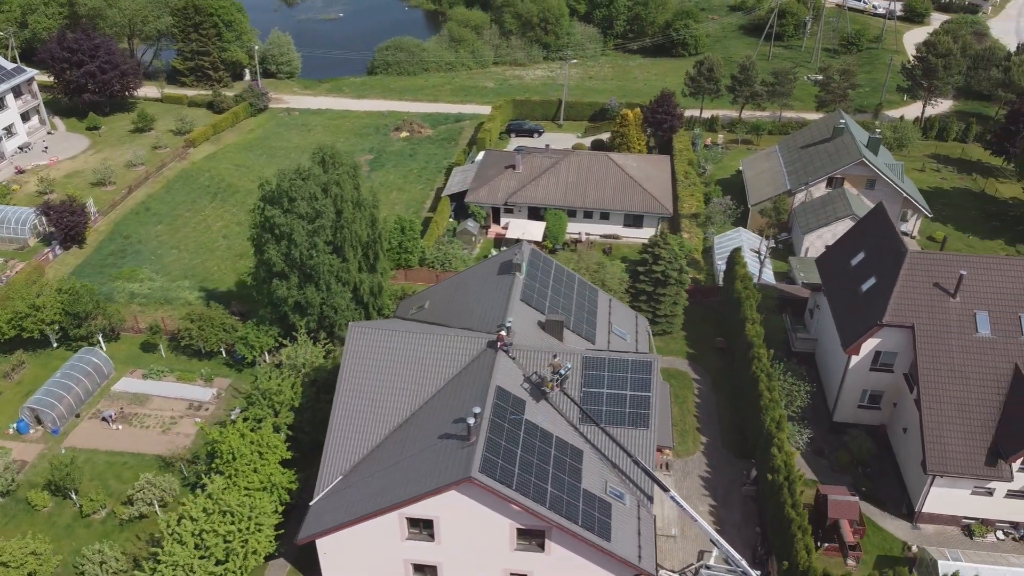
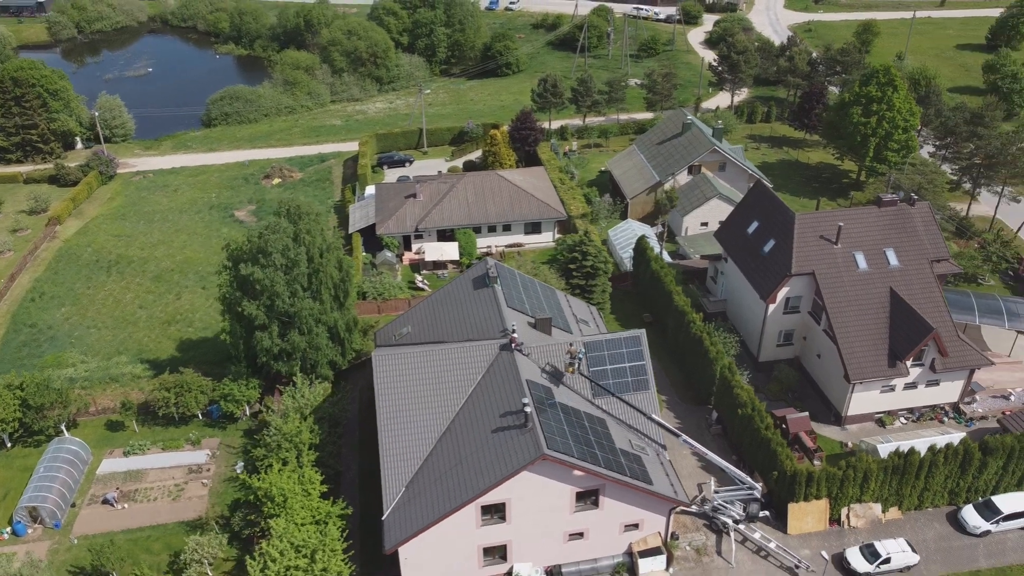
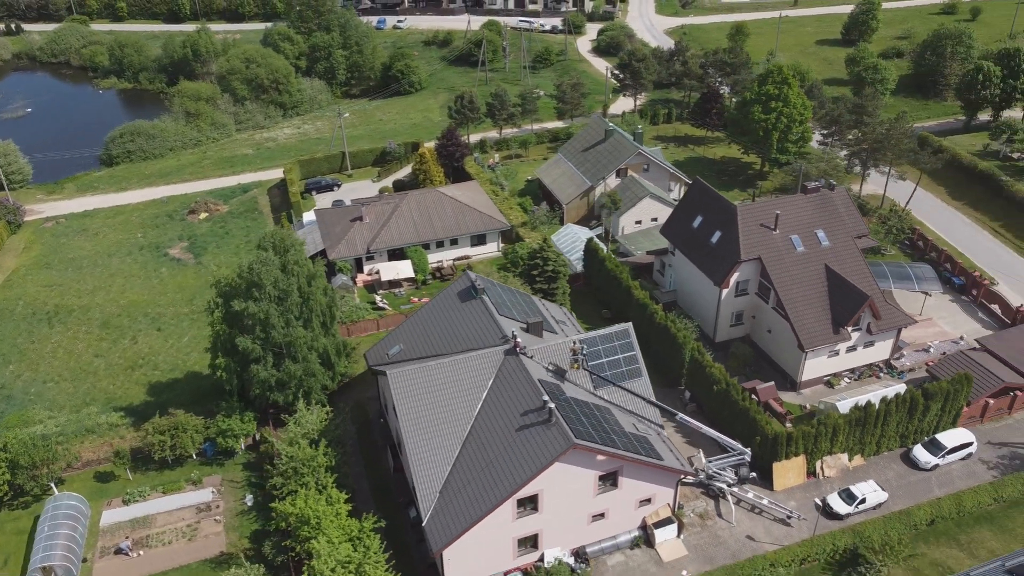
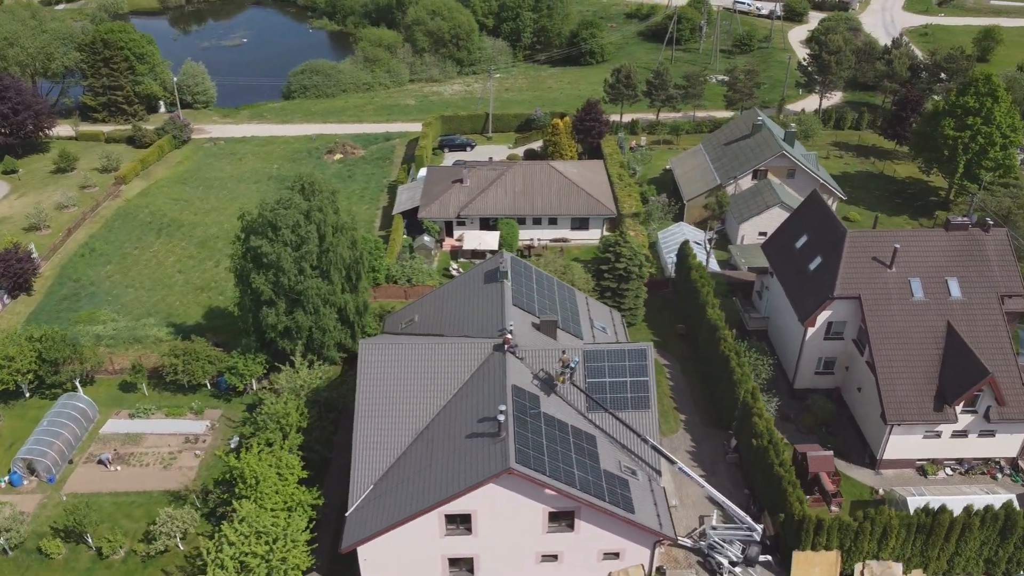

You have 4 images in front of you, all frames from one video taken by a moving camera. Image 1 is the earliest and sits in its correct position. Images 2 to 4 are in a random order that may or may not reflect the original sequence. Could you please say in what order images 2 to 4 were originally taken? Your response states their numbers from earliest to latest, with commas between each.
4, 2, 3
